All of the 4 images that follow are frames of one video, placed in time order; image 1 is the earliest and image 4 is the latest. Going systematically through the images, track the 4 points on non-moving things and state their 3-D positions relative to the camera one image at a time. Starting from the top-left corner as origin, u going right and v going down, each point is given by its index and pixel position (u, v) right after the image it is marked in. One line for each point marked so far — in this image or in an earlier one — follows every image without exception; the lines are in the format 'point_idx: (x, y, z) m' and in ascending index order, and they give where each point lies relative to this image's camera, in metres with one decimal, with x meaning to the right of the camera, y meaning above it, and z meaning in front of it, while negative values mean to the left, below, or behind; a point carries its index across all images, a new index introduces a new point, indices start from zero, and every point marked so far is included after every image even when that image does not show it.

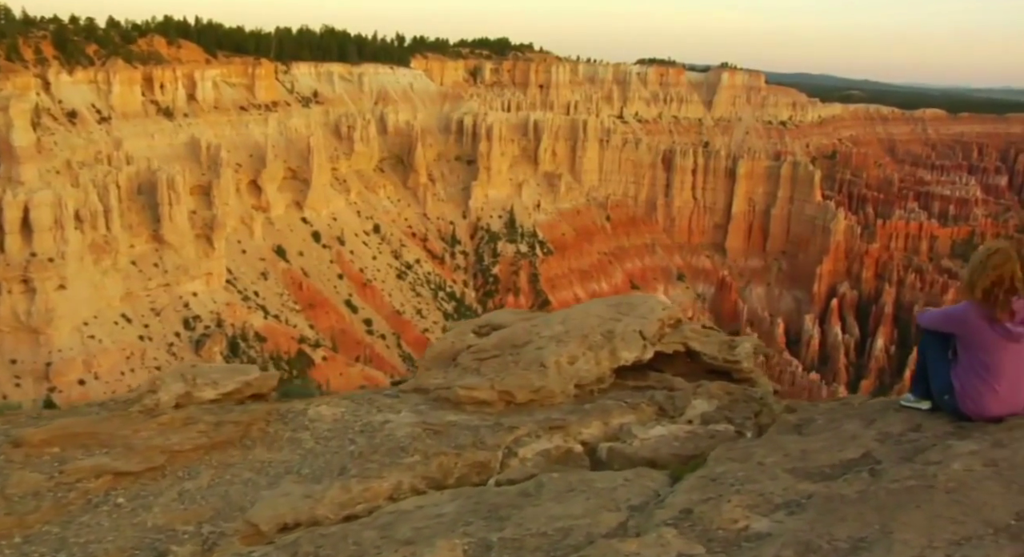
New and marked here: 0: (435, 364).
0: (-0.8, -0.9, +8.2) m
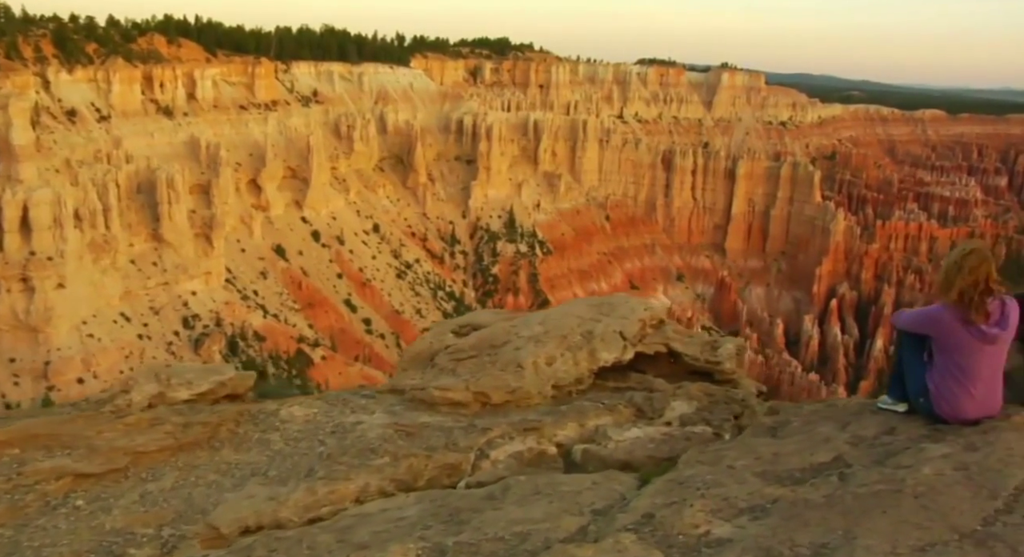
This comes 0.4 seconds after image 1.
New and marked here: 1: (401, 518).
0: (-1.0, -0.9, +8.1) m
1: (-0.7, -1.4, +4.7) m
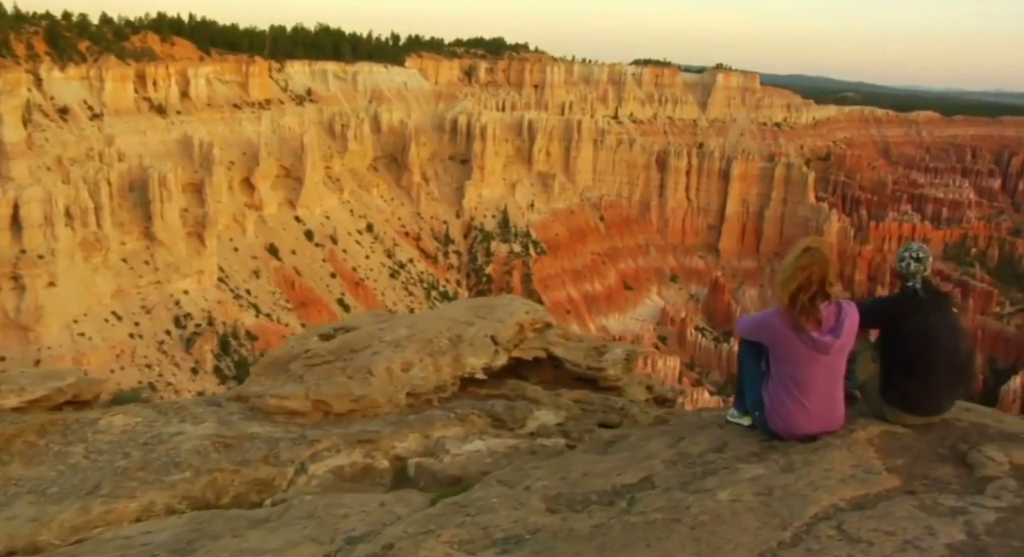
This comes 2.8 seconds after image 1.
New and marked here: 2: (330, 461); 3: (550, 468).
0: (-2.4, -0.9, +7.6) m
1: (-2.0, -1.4, +4.2) m
2: (-1.4, -1.4, +5.9) m
3: (+0.3, -1.2, +4.9) m
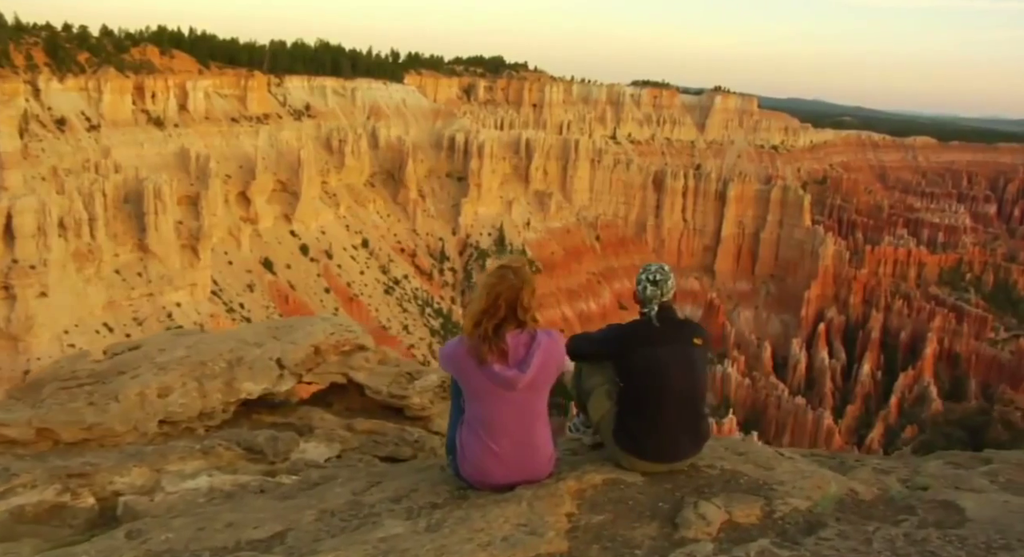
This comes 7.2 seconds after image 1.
0: (-4.3, -1.0, +6.9) m
1: (-3.9, -1.5, +3.5) m
2: (-3.3, -1.5, +5.2) m
3: (-1.7, -1.3, +4.3) m
